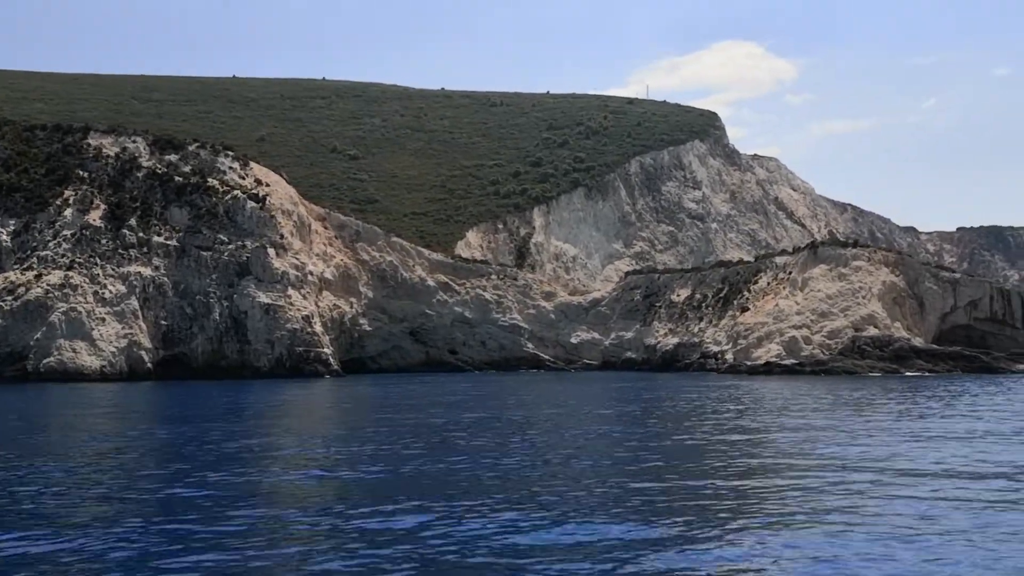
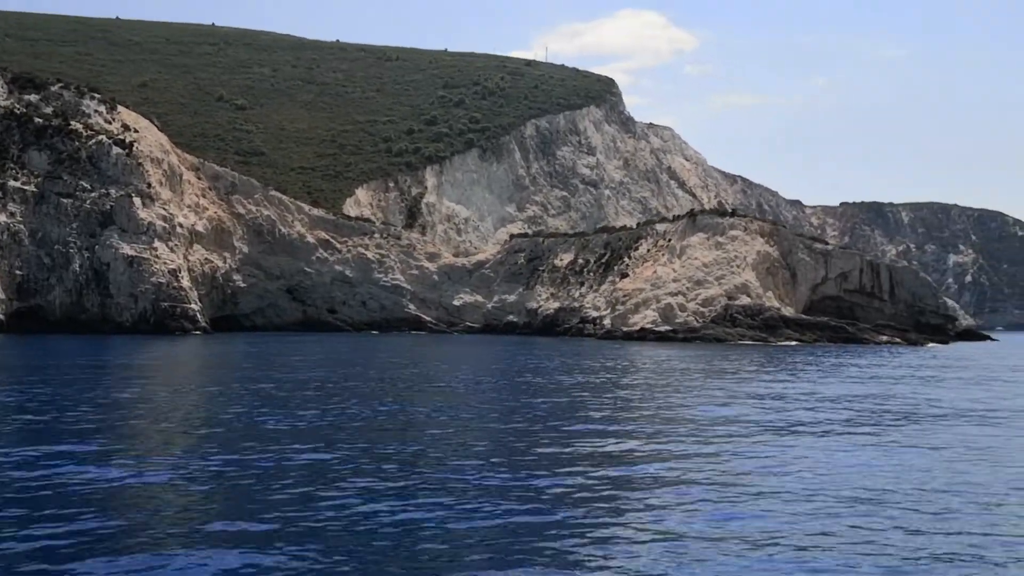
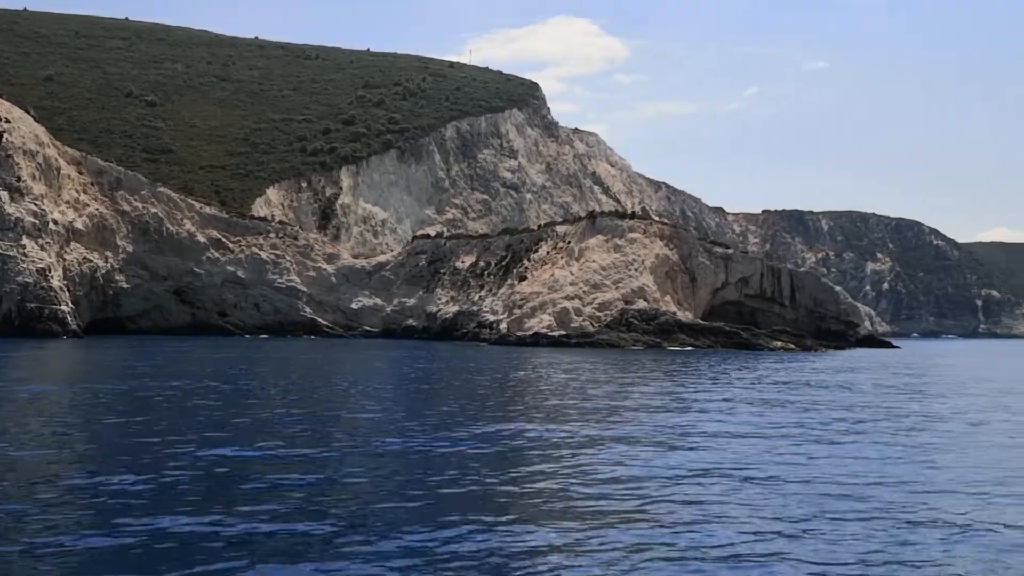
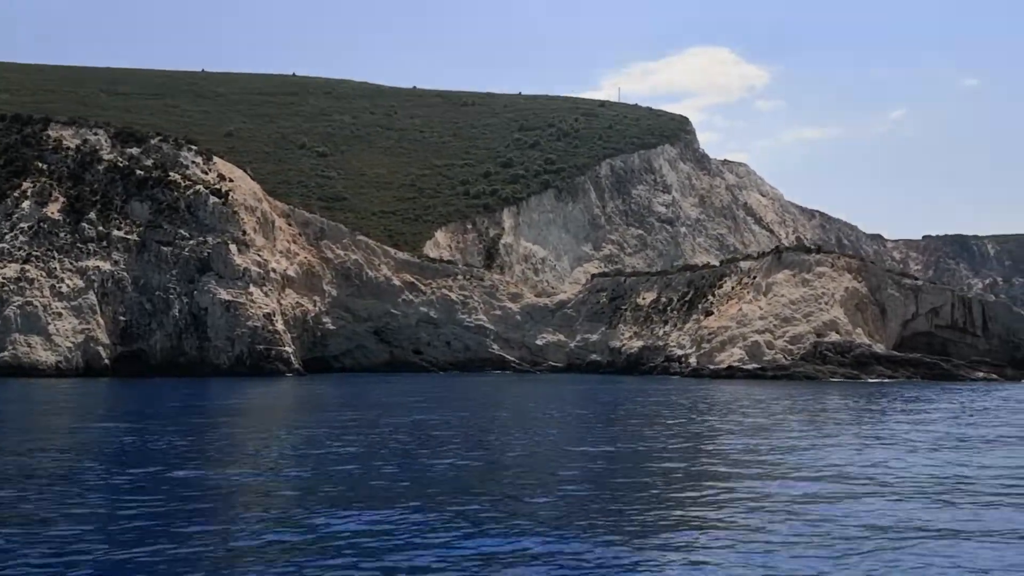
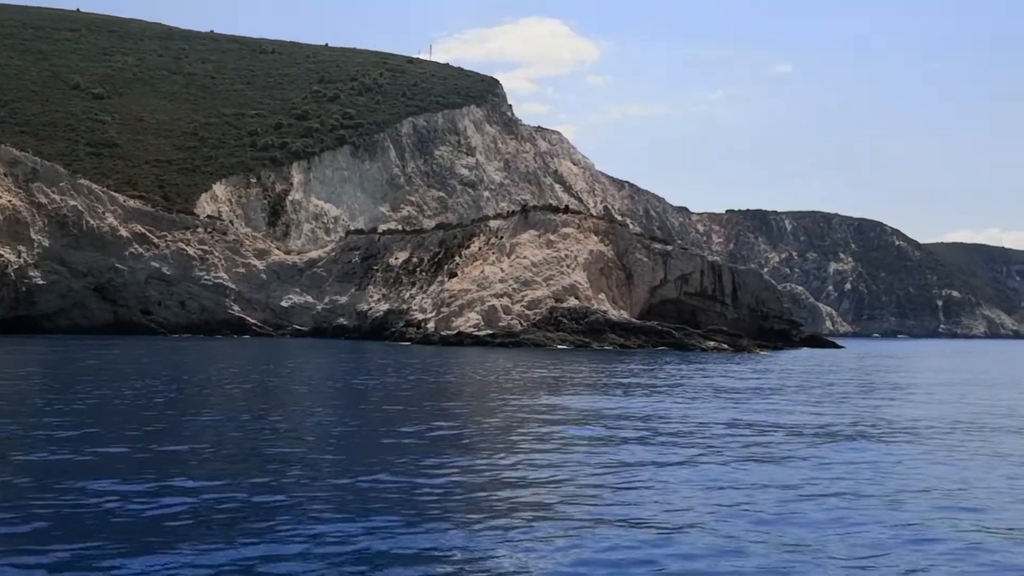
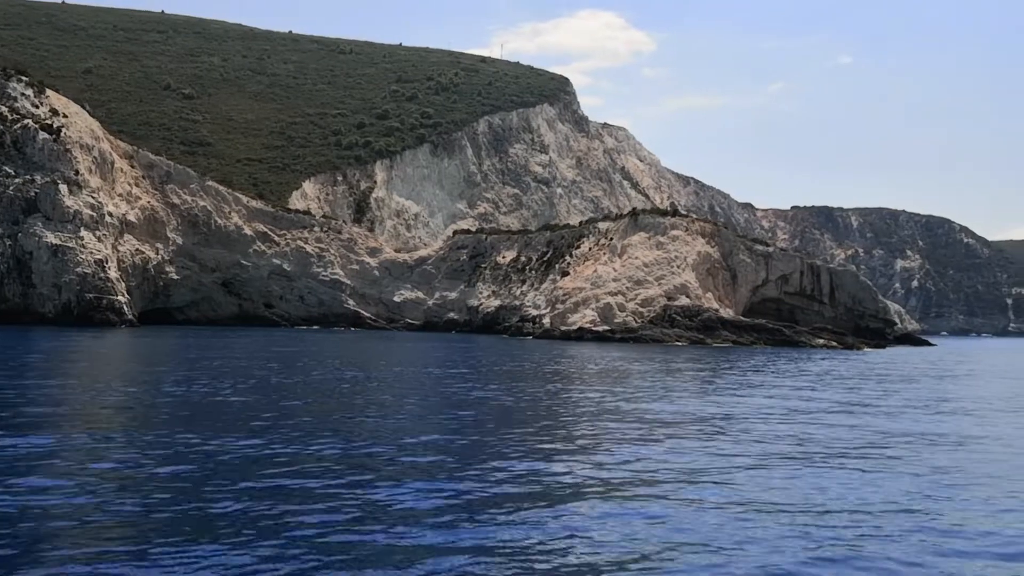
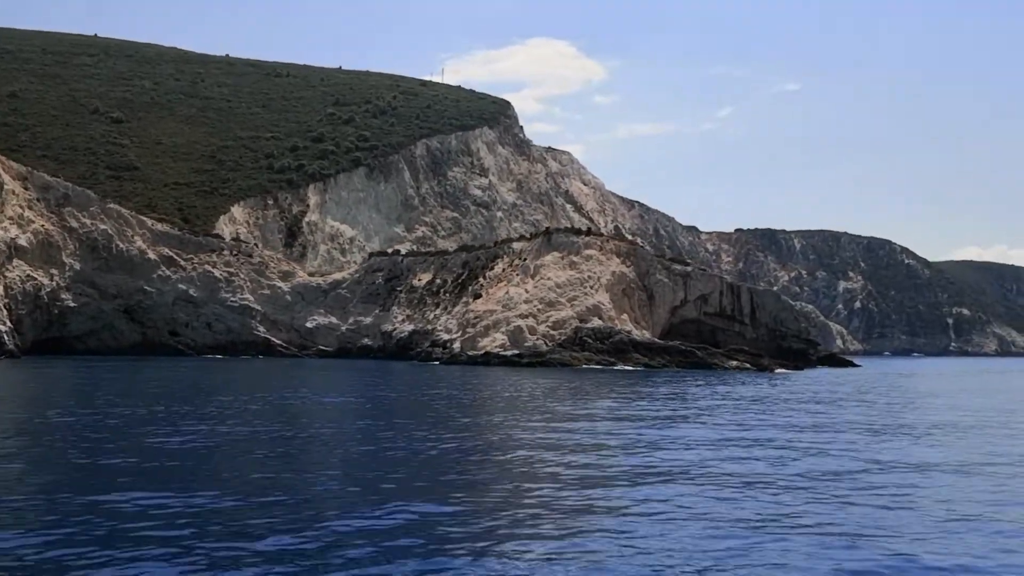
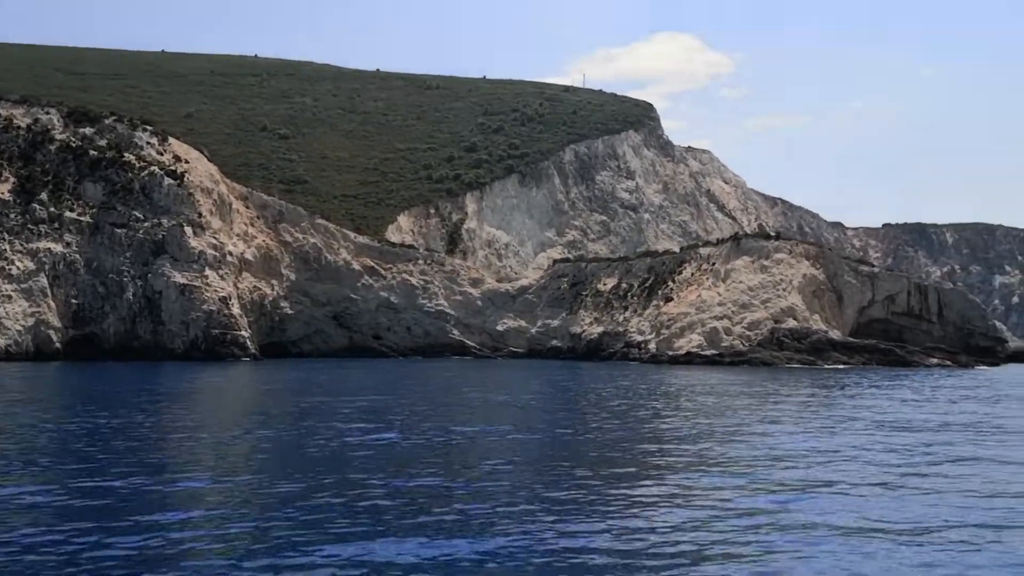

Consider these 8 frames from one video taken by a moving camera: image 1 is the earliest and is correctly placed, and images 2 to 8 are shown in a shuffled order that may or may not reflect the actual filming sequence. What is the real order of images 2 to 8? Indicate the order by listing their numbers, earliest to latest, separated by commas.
4, 8, 2, 6, 3, 7, 5
